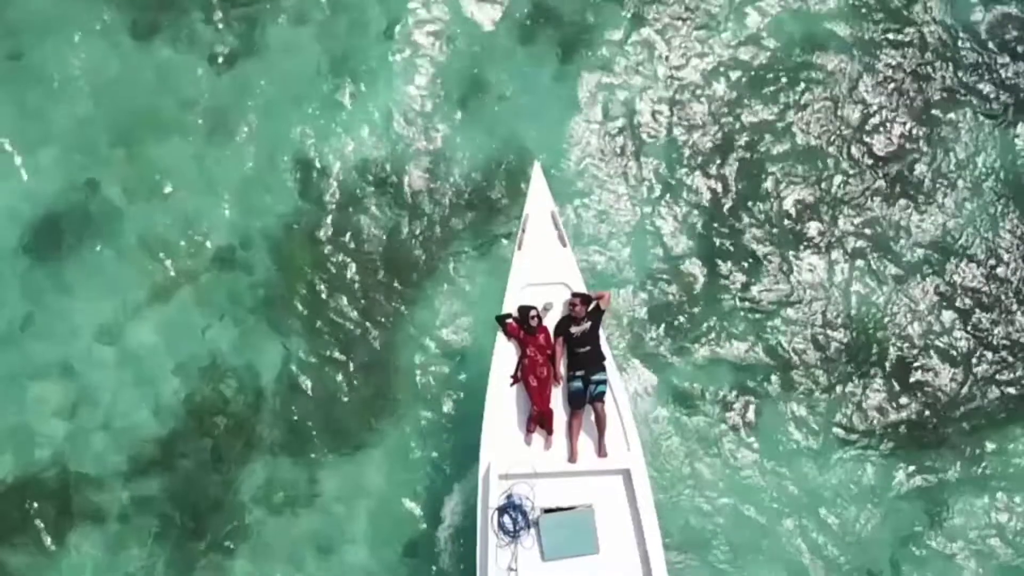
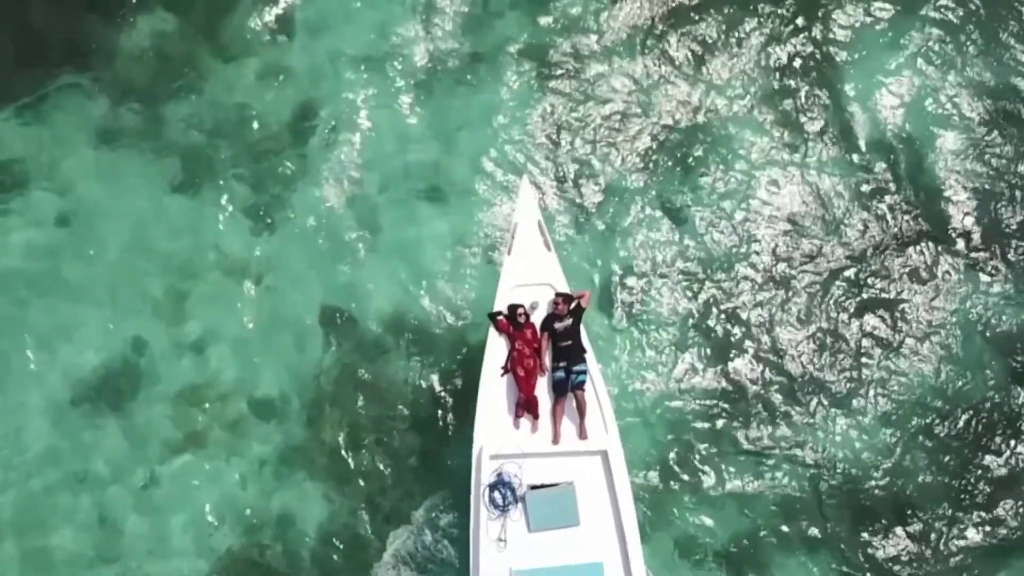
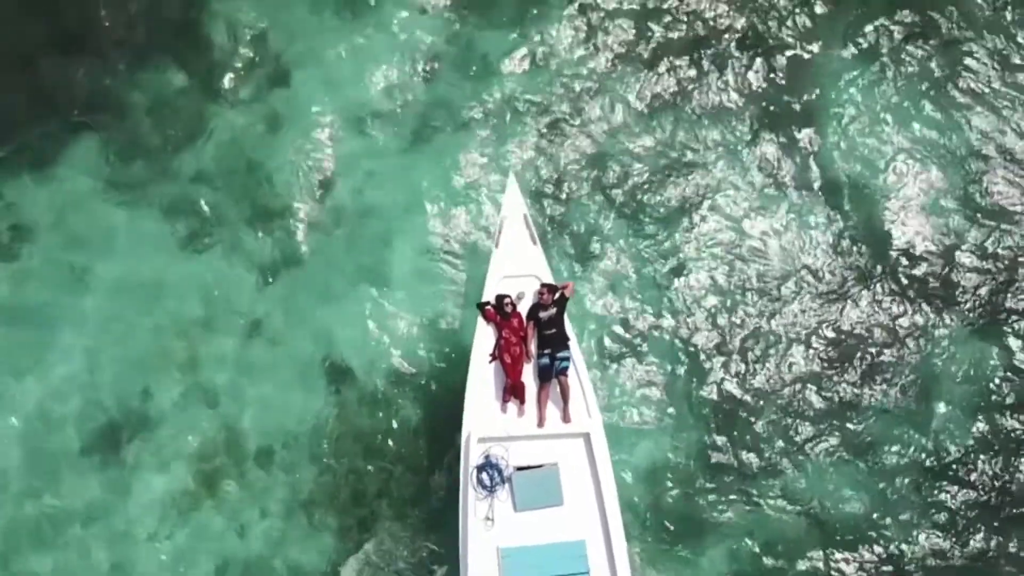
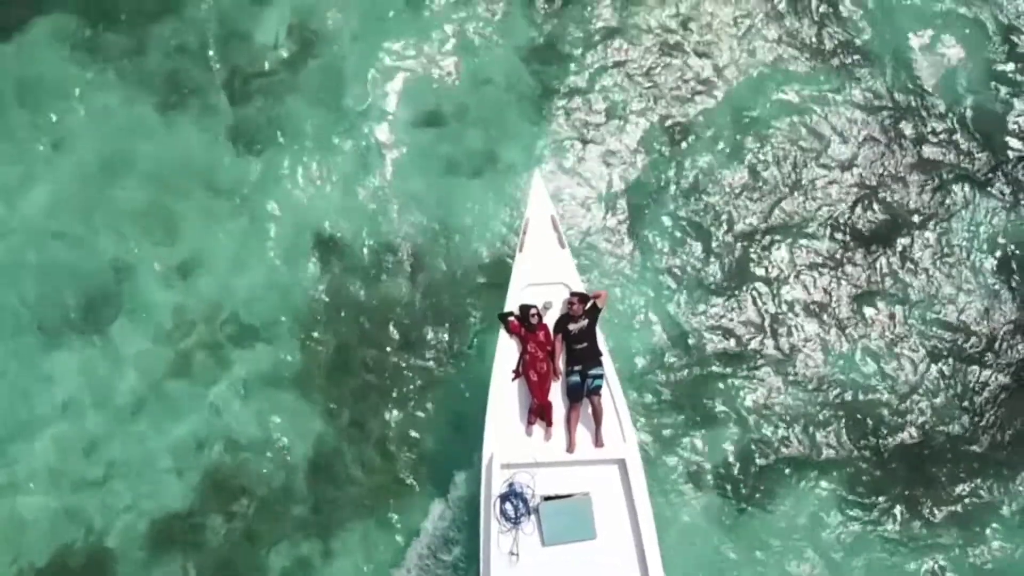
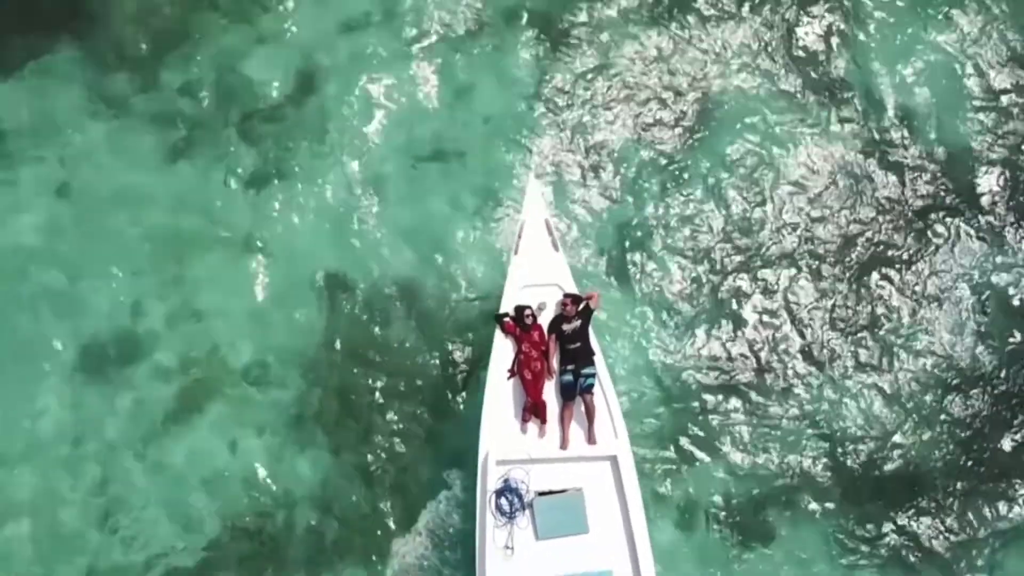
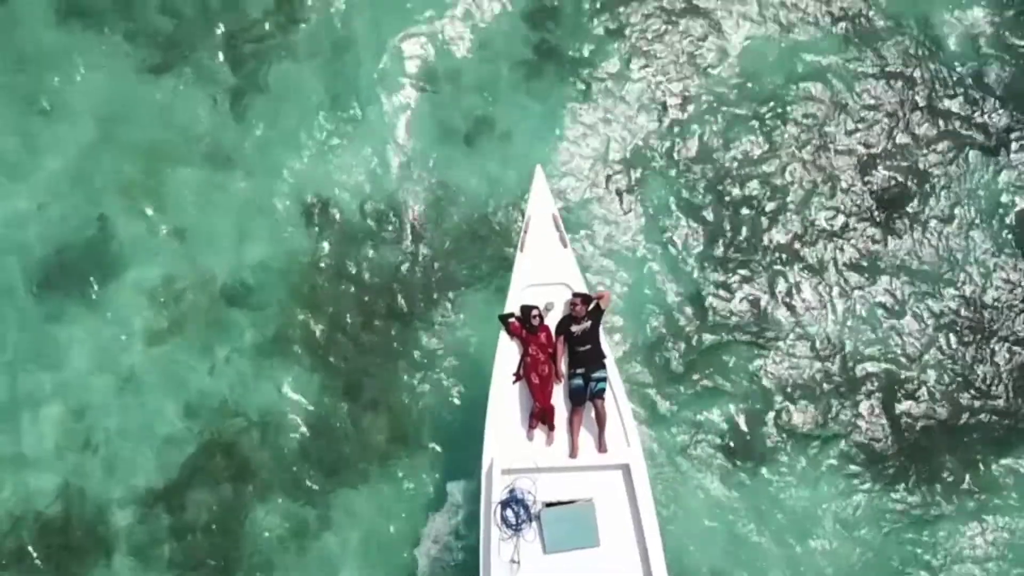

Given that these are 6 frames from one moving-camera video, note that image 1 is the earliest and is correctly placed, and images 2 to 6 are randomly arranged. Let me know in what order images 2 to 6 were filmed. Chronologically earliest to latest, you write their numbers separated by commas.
6, 4, 5, 2, 3
